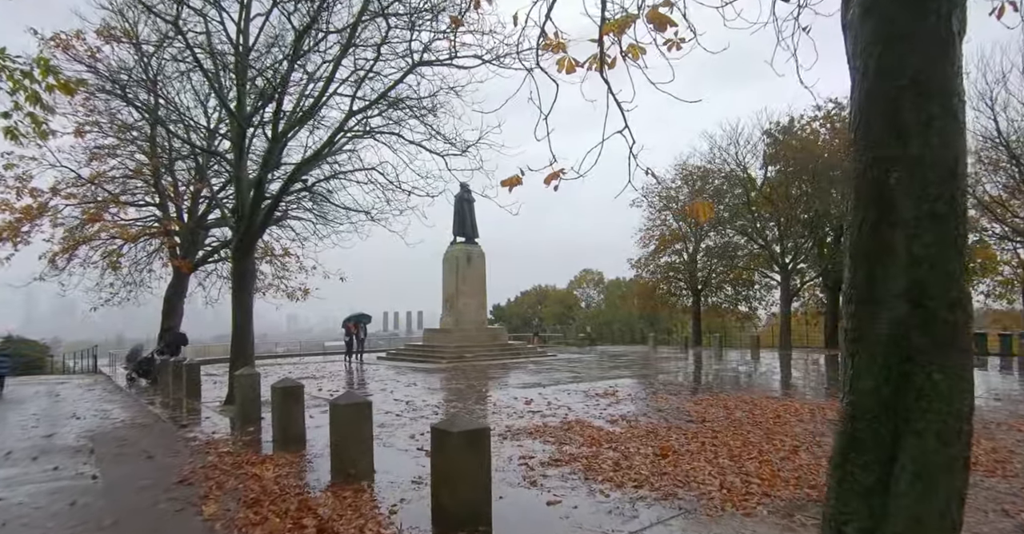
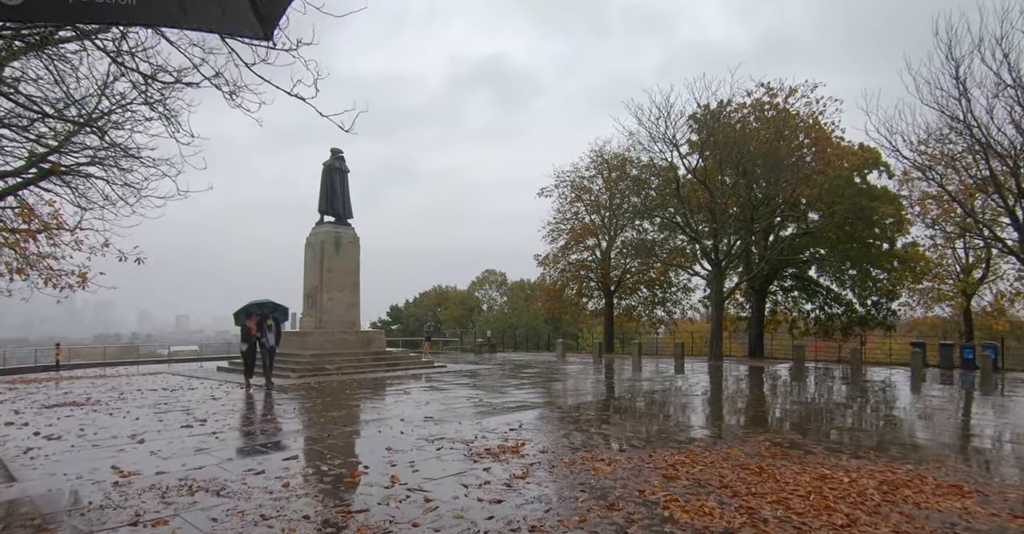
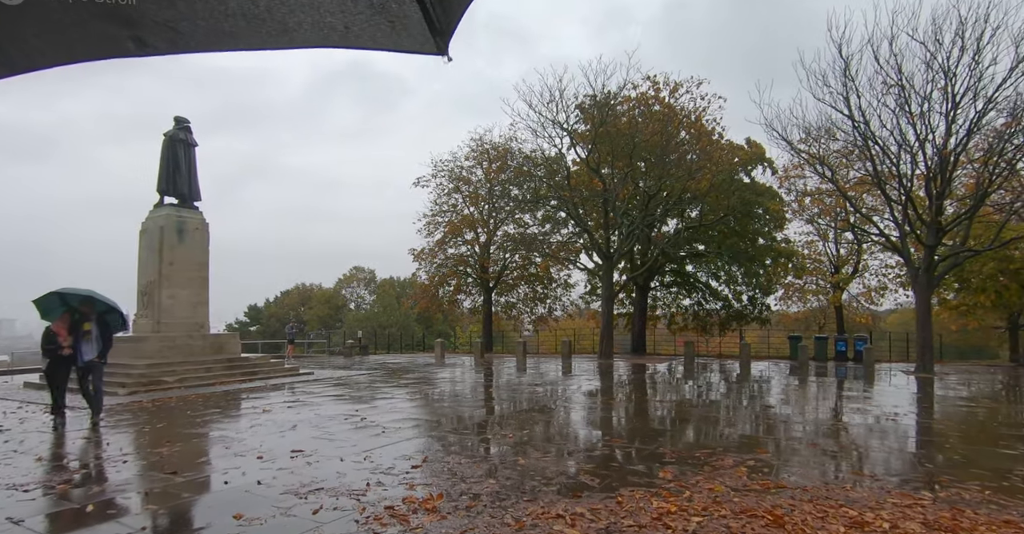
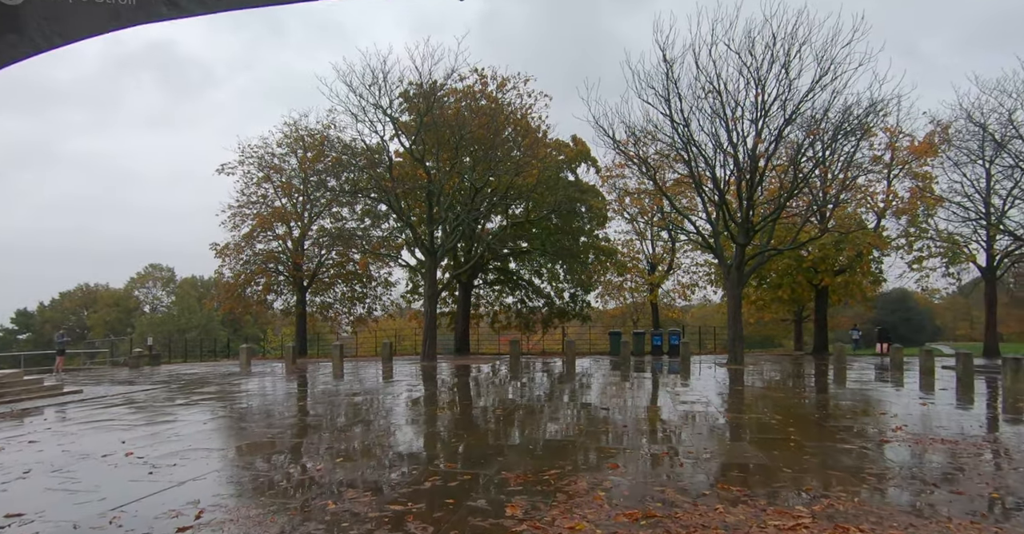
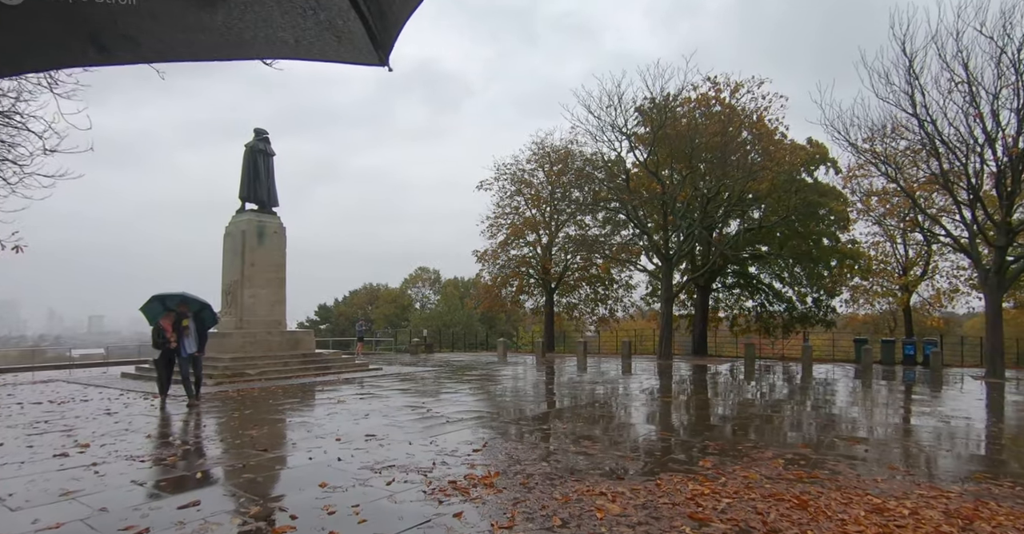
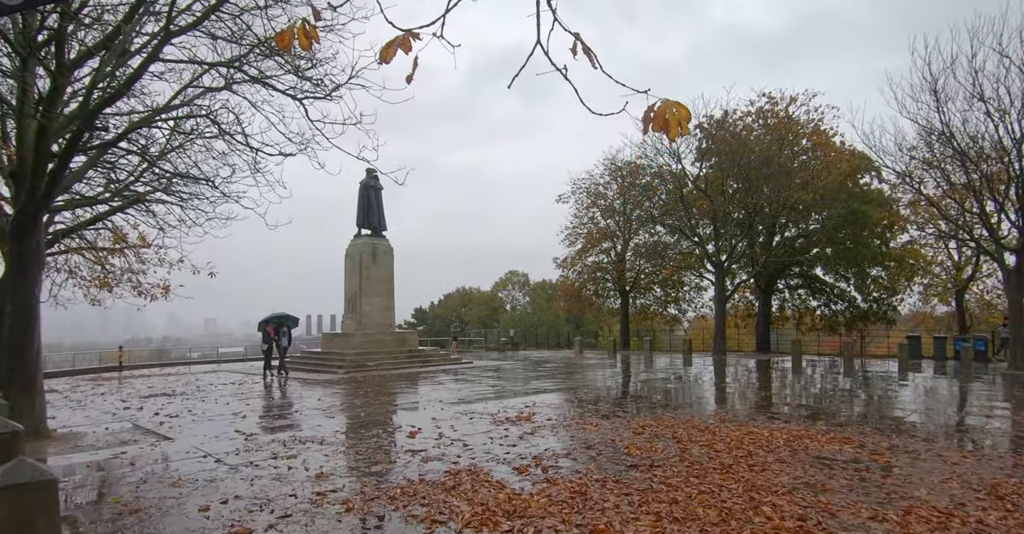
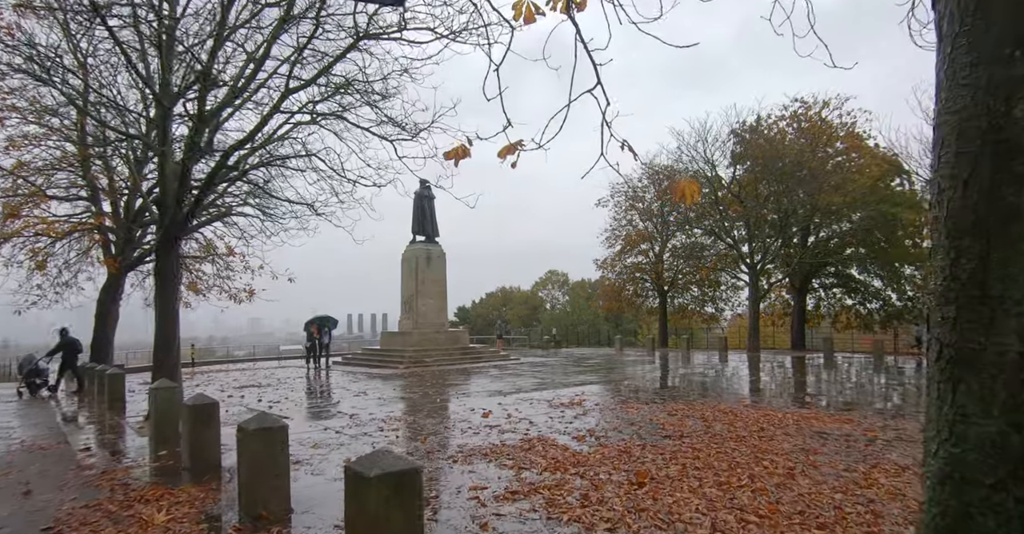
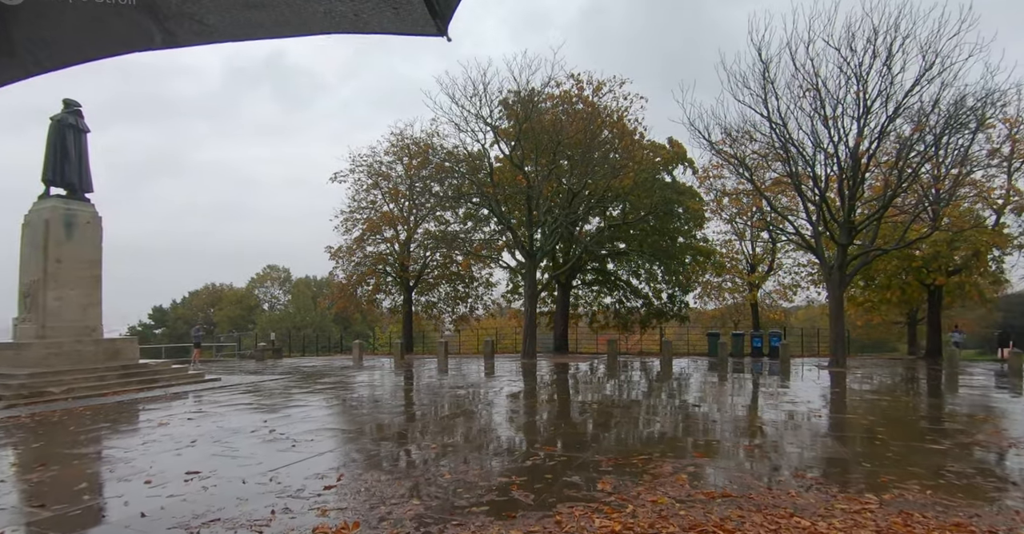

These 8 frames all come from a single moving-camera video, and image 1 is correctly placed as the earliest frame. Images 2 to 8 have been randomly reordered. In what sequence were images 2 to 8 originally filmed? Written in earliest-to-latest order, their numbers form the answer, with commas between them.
7, 6, 2, 5, 3, 8, 4
